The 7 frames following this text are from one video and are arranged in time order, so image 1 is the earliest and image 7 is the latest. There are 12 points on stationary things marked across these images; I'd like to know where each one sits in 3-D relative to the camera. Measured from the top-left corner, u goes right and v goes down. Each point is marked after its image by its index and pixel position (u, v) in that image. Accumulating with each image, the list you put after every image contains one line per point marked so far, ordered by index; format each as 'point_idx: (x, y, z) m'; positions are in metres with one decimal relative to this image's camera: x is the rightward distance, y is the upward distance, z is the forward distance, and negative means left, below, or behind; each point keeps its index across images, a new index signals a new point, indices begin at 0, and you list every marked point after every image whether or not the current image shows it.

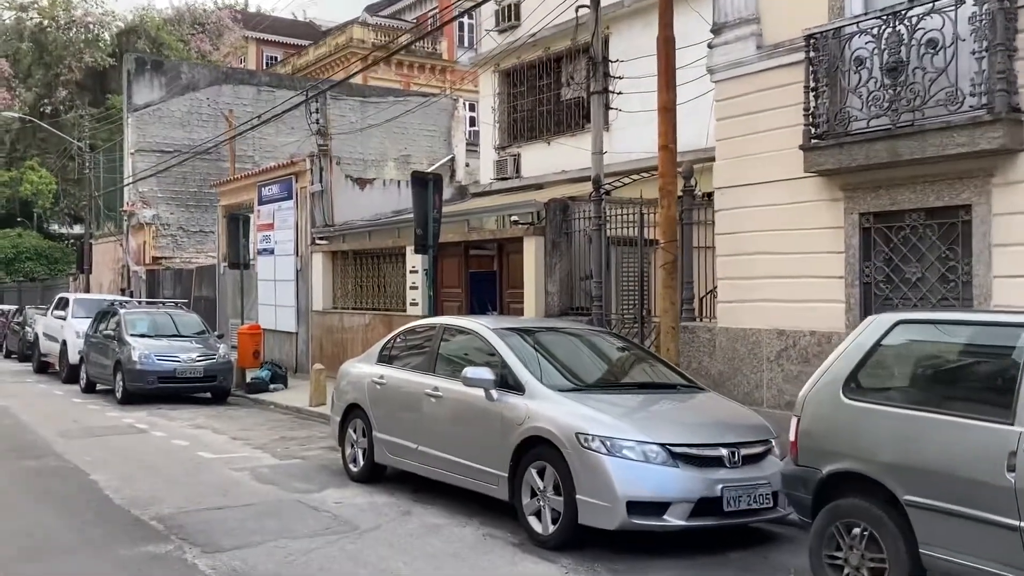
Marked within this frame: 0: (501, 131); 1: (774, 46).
0: (-0.2, +3.1, +18.2) m
1: (+2.4, +2.2, +8.4) m
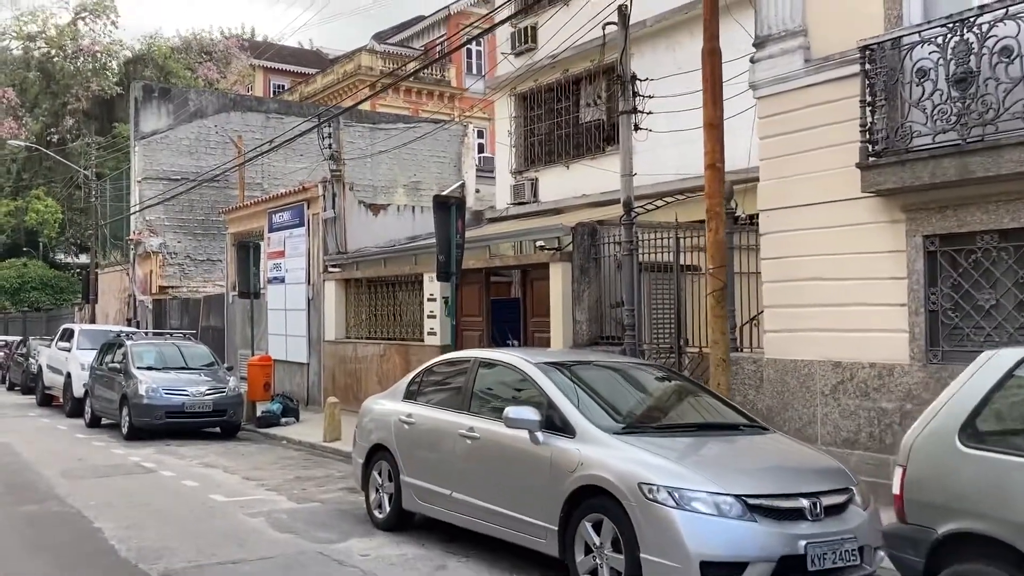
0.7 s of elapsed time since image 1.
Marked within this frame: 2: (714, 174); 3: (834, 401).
0: (+0.1, +2.5, +17.7) m
1: (+2.7, +2.0, +7.9) m
2: (+1.6, +0.9, +7.3) m
3: (+2.7, -1.0, +7.8) m
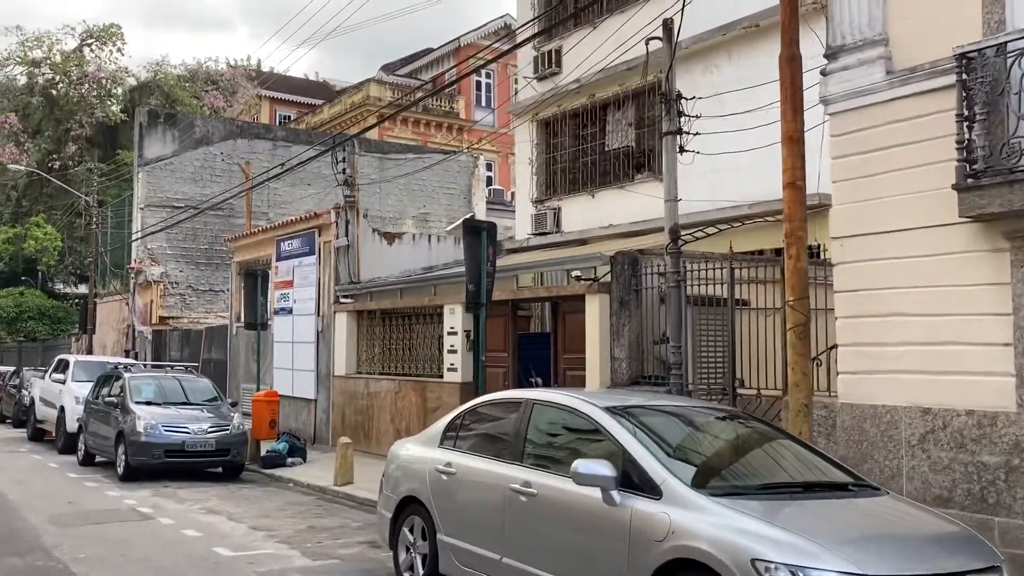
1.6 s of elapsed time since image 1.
0: (+0.5, +1.9, +16.9) m
1: (+3.1, +1.7, +7.1) m
2: (+2.0, +0.7, +6.5) m
3: (+3.1, -1.2, +6.9) m
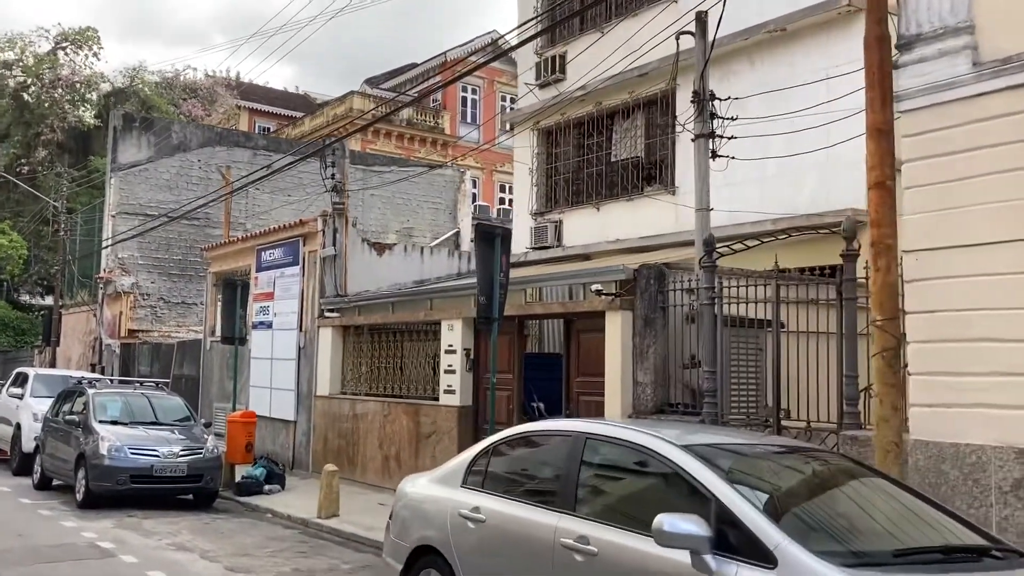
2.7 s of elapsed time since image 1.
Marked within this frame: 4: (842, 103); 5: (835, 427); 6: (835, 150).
0: (+0.4, +1.6, +16.0) m
1: (+3.3, +1.5, +6.3) m
2: (+2.2, +0.6, +5.5) m
3: (+3.3, -1.4, +6.0) m
4: (+4.0, +2.2, +11.2) m
5: (+2.7, -1.1, +7.6) m
6: (+3.9, +1.7, +11.2) m
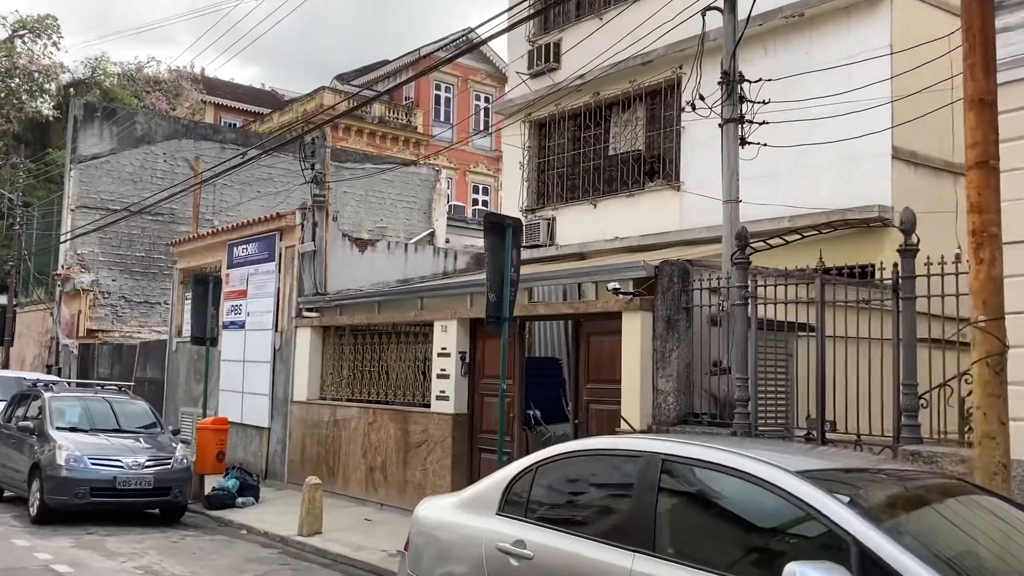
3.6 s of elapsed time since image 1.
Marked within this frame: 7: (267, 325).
0: (+0.3, +1.6, +15.1) m
1: (+3.5, +1.5, +5.6) m
2: (+2.4, +0.6, +4.8) m
3: (+3.5, -1.4, +5.3) m
4: (+4.0, +2.2, +10.5) m
5: (+2.8, -1.1, +6.8) m
6: (+3.9, +1.7, +10.5) m
7: (-3.8, -0.6, +14.4) m
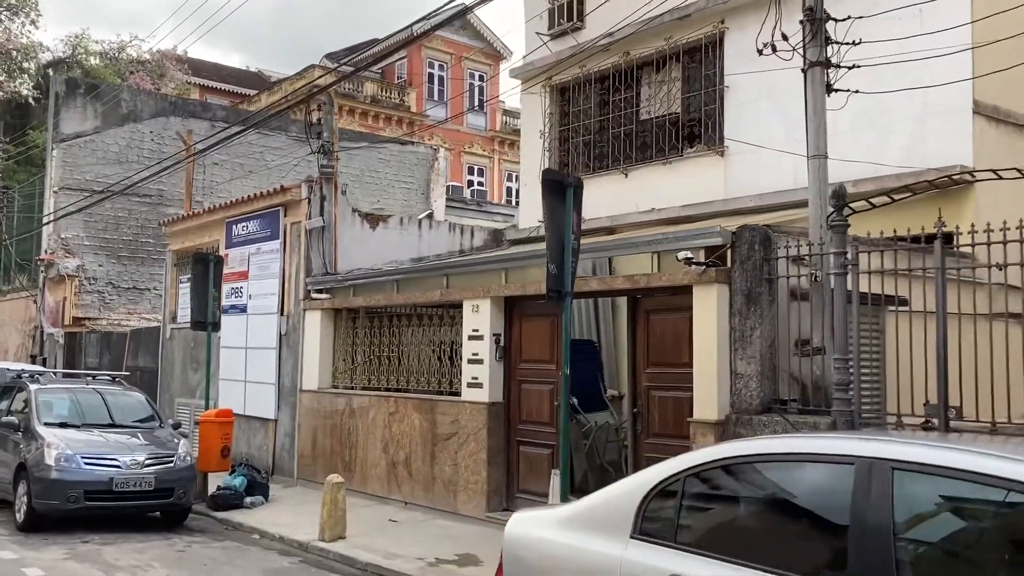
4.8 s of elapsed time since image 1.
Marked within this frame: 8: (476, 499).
0: (+0.6, +1.9, +14.0) m
1: (+4.0, +1.8, +4.5) m
2: (+2.9, +0.8, +3.7) m
3: (+4.0, -1.1, +4.3) m
4: (+4.4, +2.5, +9.5) m
5: (+3.3, -0.9, +5.8) m
6: (+4.3, +2.0, +9.5) m
7: (-3.4, -0.3, +13.3) m
8: (-0.4, -2.2, +9.5) m
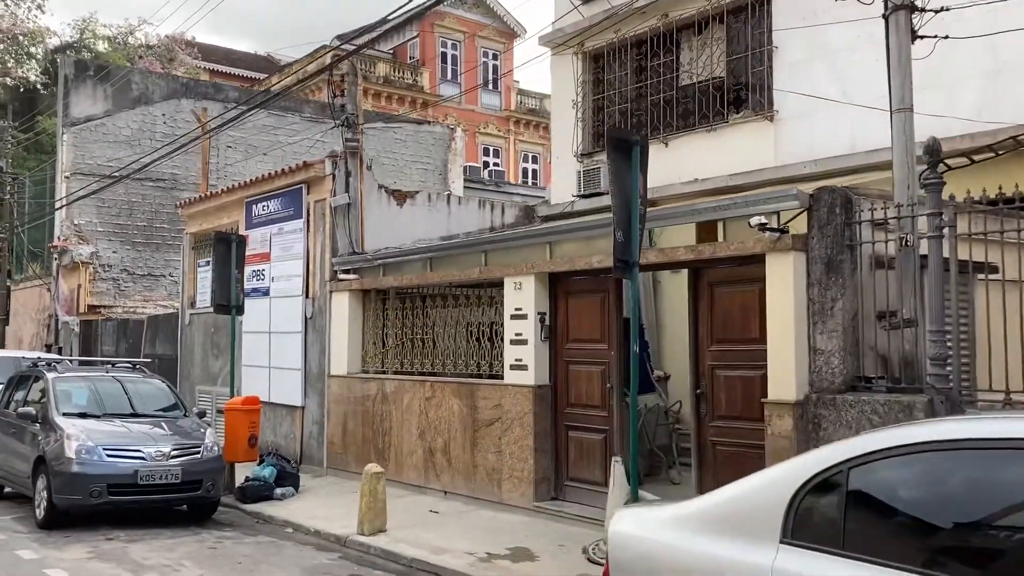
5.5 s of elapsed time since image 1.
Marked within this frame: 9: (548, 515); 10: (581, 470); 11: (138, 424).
0: (+1.1, +2.2, +13.4) m
1: (+4.4, +2.0, +3.8) m
2: (+3.3, +1.0, +3.1) m
3: (+4.4, -0.9, +3.6) m
4: (+4.8, +2.8, +8.8) m
5: (+3.7, -0.7, +5.2) m
6: (+4.7, +2.3, +8.8) m
7: (-3.0, 0.0, +12.7) m
8: (+0.1, -1.9, +8.9) m
9: (+0.3, -2.1, +8.6) m
10: (+0.6, -1.7, +8.7) m
11: (-3.8, -1.4, +9.6) m
